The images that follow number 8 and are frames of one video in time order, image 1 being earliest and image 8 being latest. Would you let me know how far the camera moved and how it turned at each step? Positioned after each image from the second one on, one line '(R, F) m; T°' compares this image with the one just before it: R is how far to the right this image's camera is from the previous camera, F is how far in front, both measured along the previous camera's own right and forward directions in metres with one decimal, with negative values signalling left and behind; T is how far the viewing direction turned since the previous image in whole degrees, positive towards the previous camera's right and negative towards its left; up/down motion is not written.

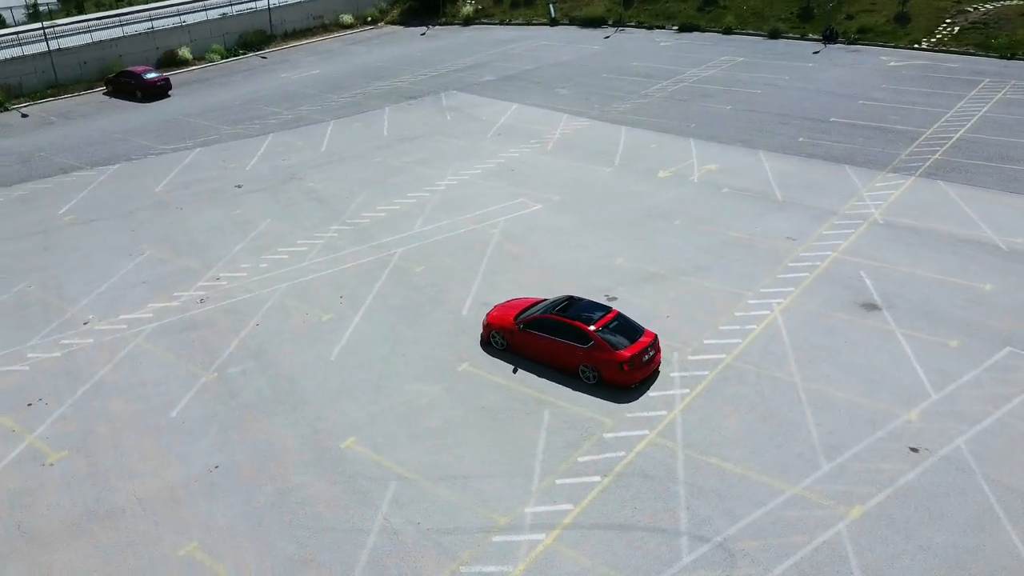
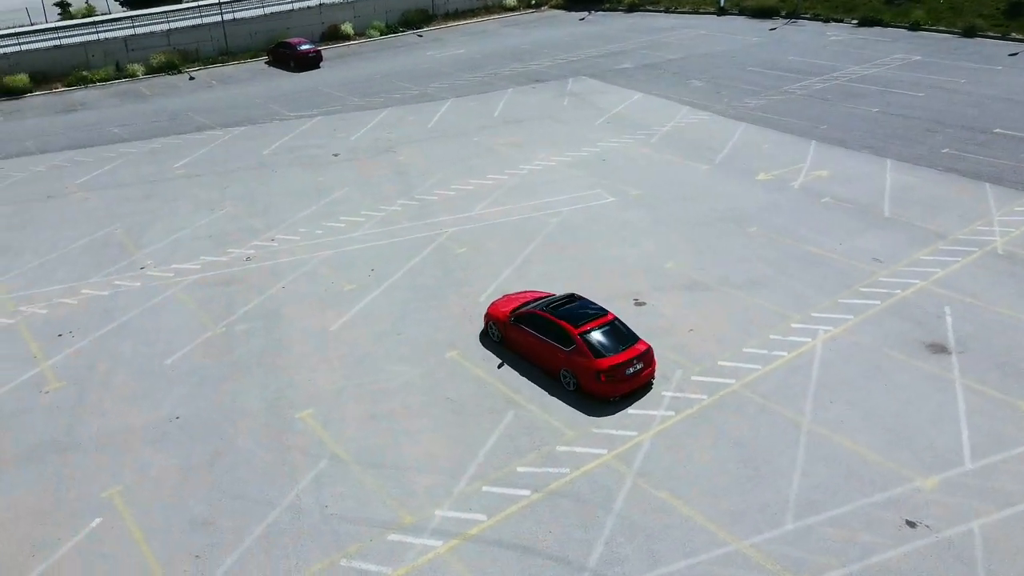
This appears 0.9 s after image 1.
(+3.4, +1.3) m; -13°
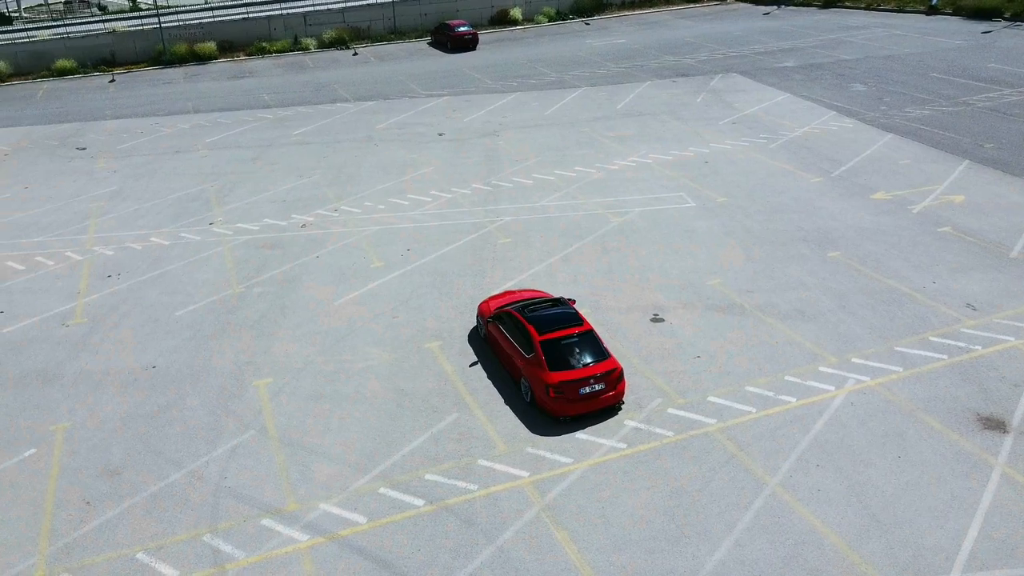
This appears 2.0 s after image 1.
(+3.6, +1.5) m; -14°
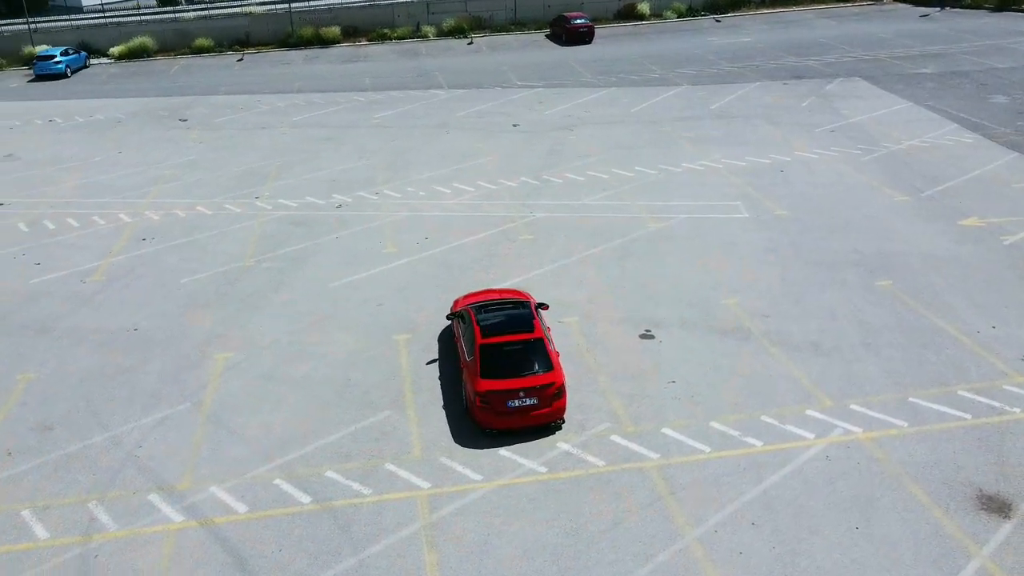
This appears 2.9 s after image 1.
(+2.9, +1.2) m; -11°
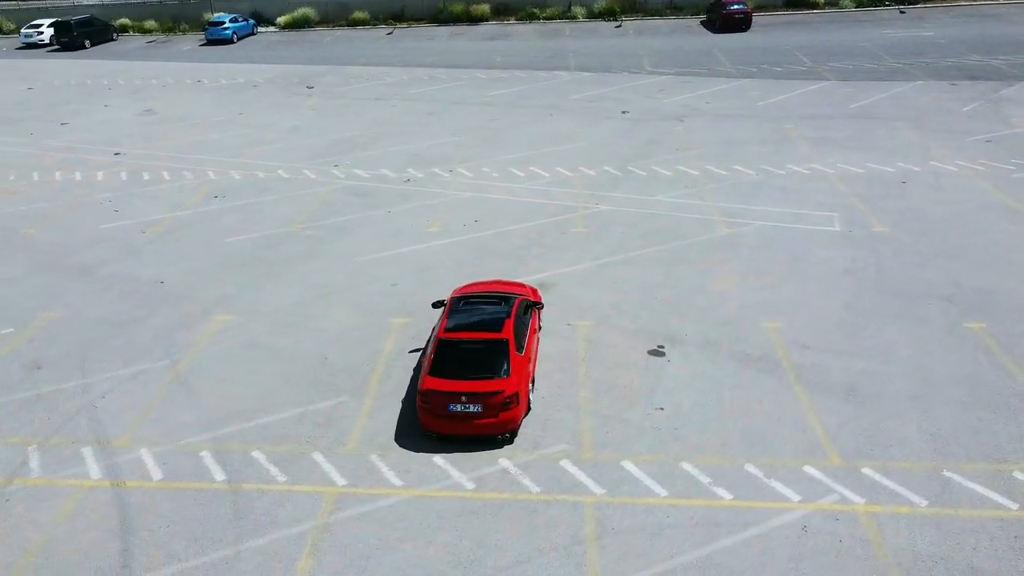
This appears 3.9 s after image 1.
(+2.6, +1.4) m; -12°
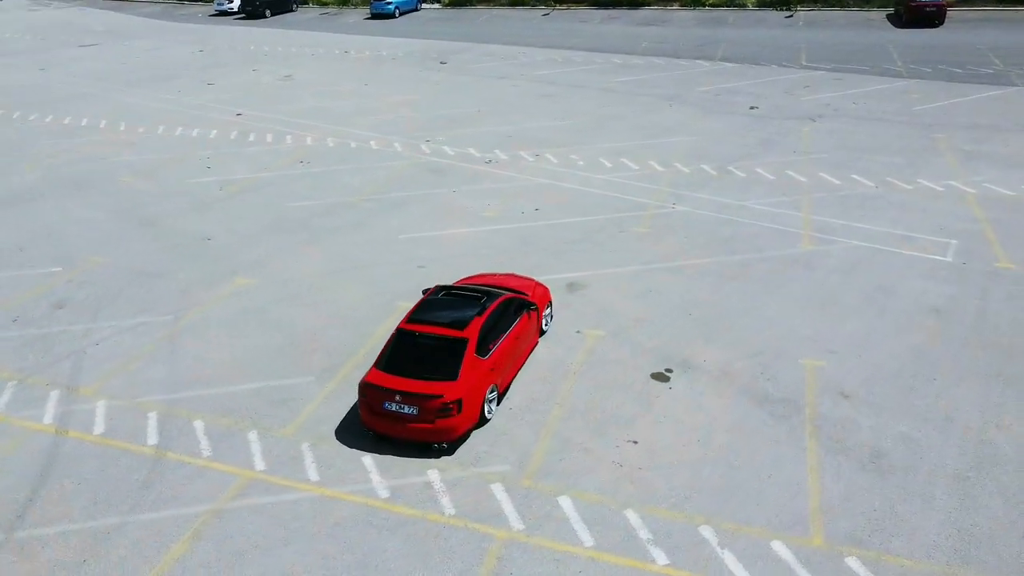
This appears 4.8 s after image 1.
(+2.4, +1.4) m; -13°
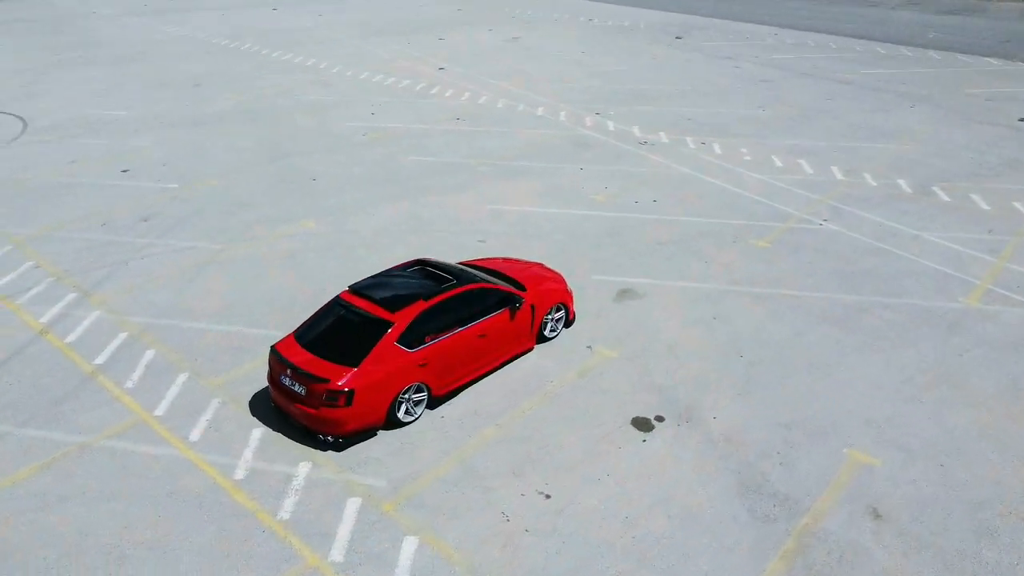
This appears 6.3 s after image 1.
(+3.2, +2.3) m; -20°
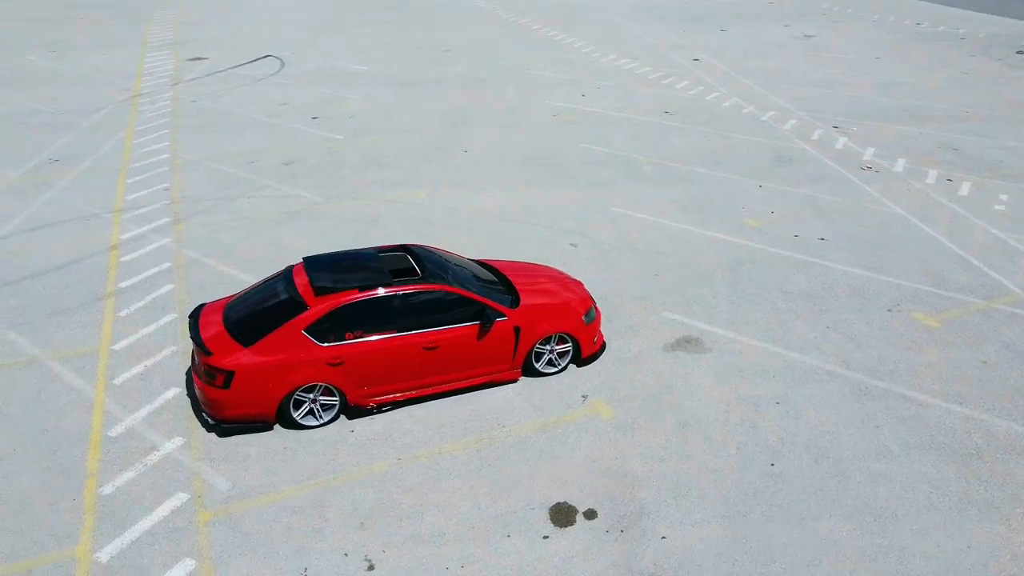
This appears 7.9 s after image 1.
(+2.8, +2.3) m; -22°
